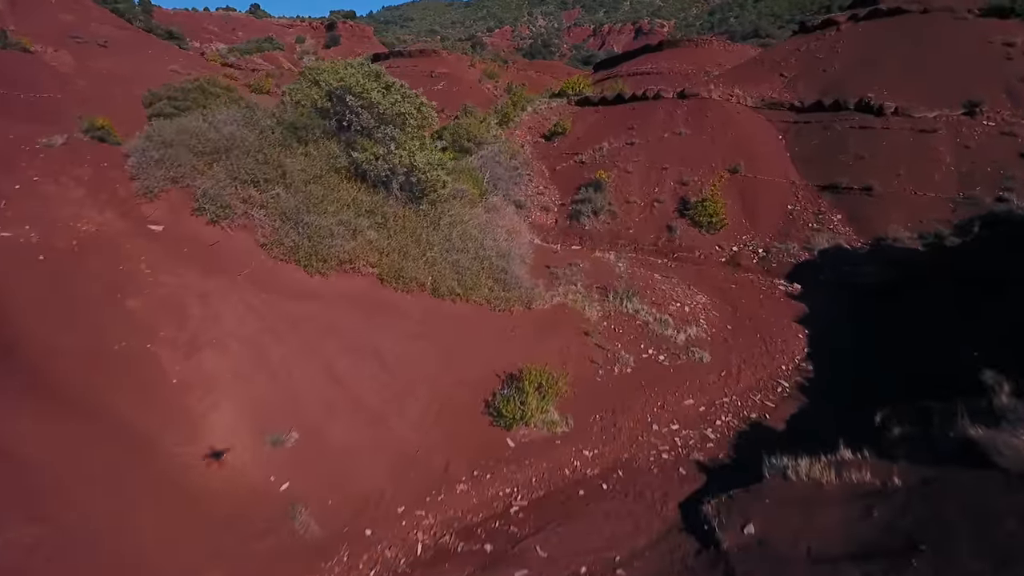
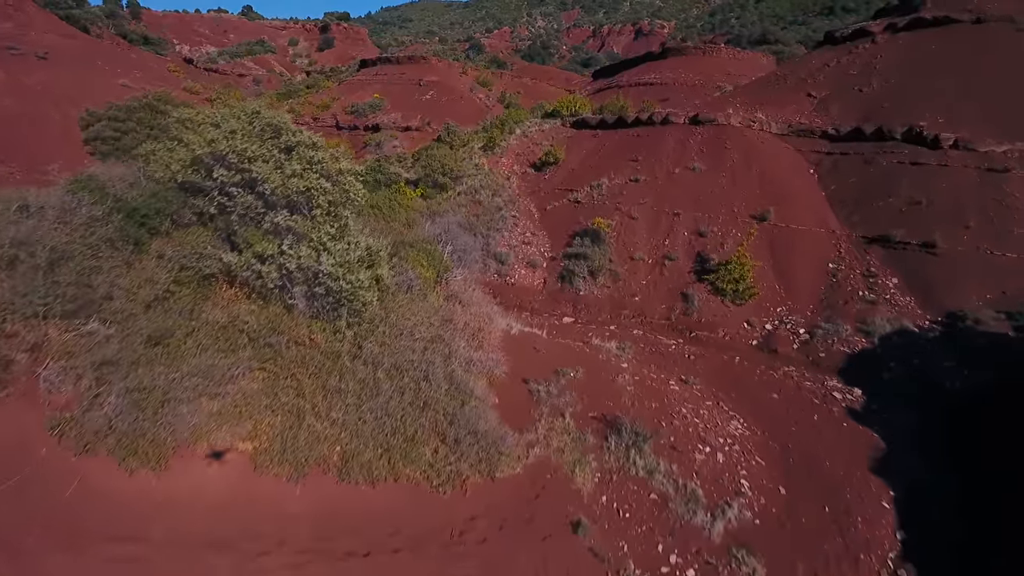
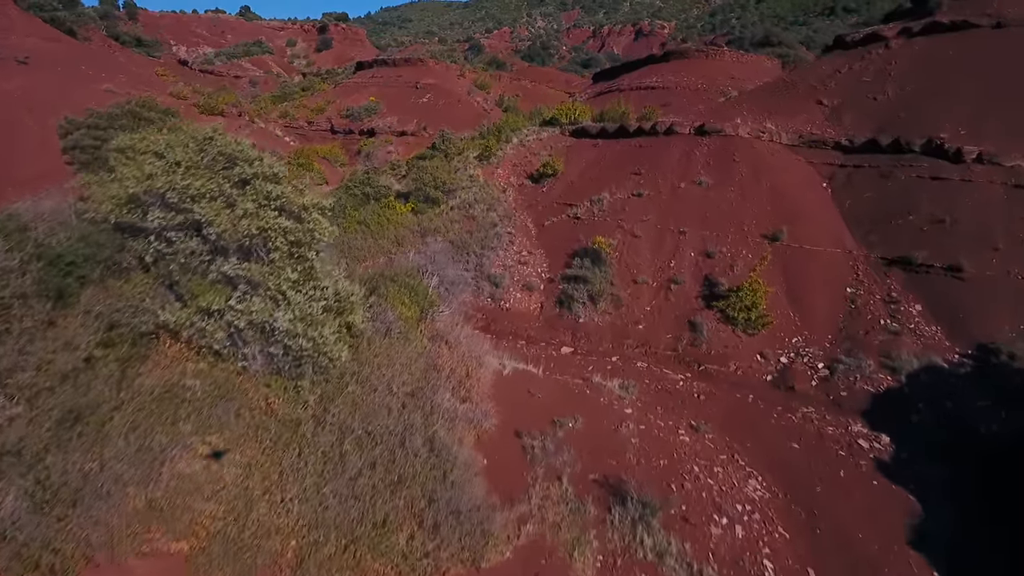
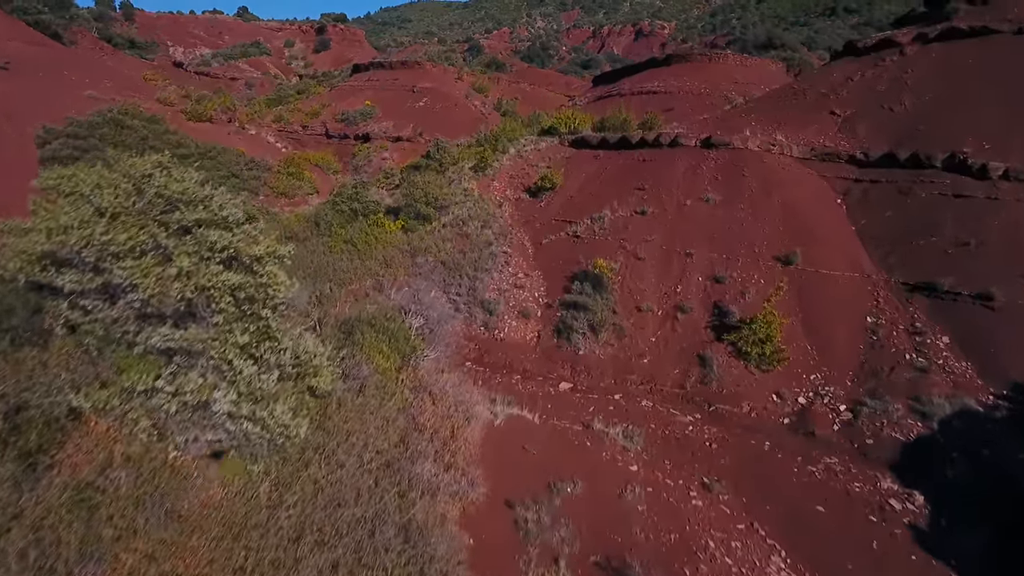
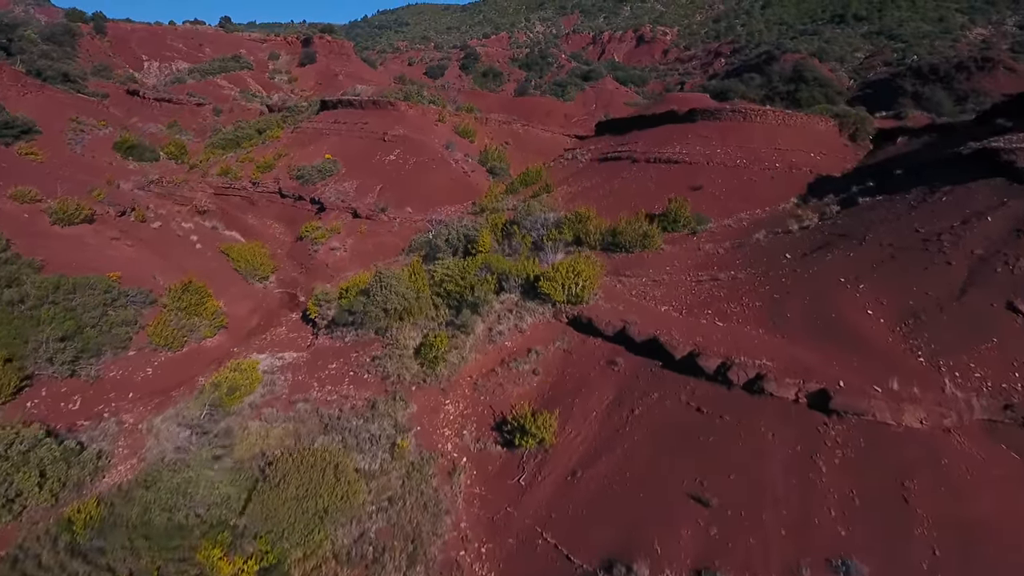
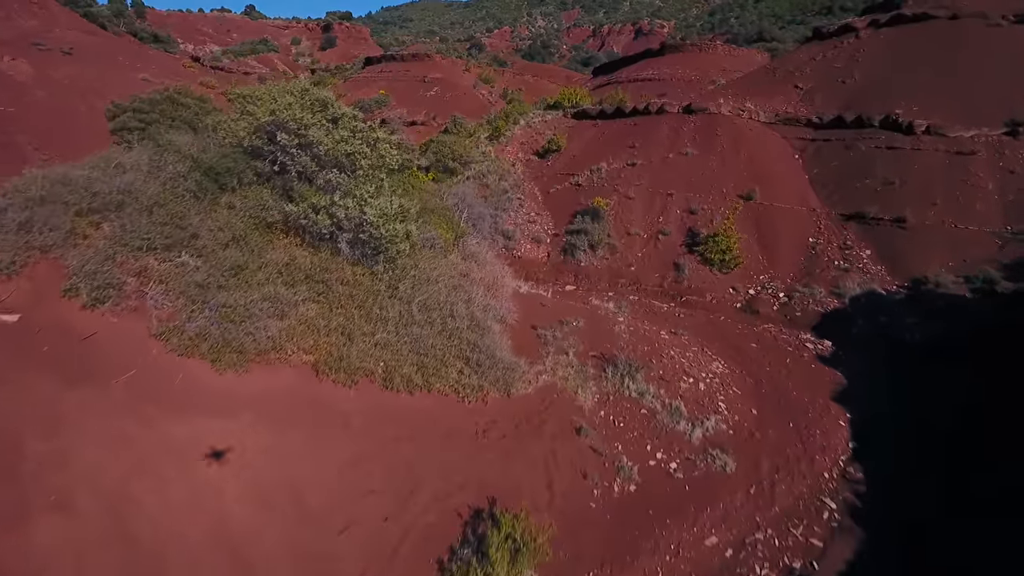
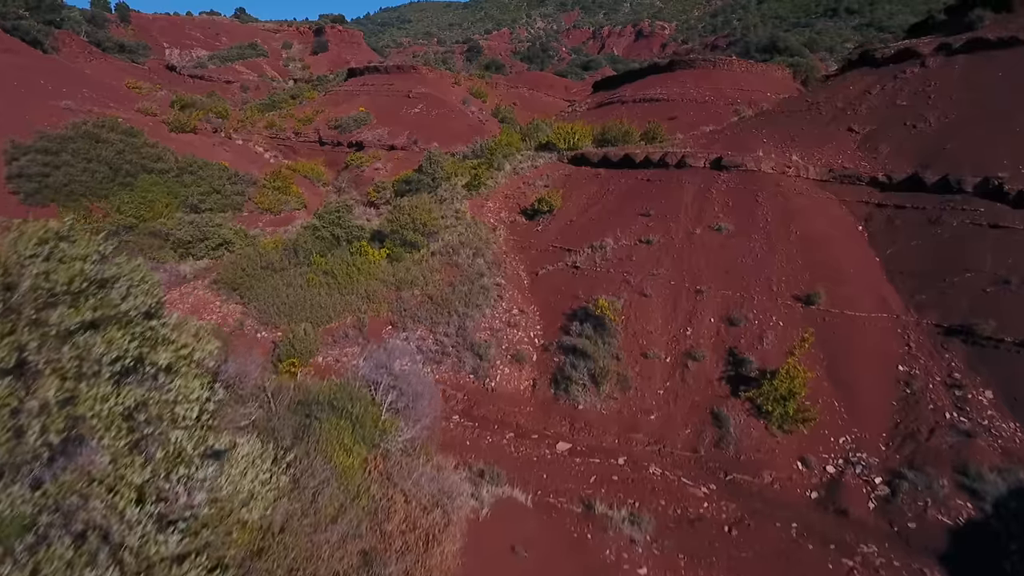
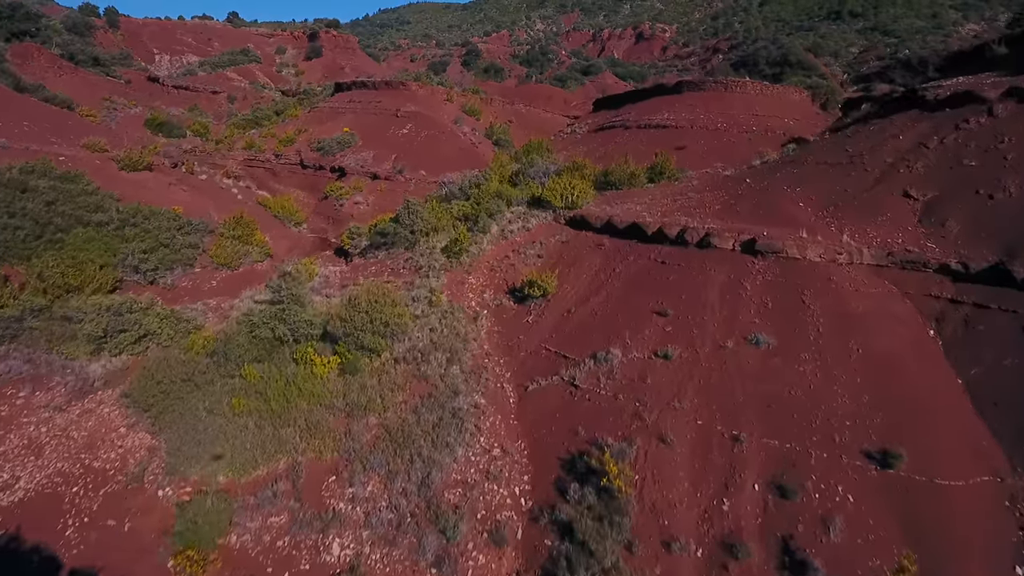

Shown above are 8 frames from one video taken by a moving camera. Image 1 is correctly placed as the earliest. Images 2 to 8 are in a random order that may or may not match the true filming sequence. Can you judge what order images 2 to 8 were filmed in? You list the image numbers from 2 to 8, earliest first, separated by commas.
6, 2, 3, 4, 7, 8, 5
